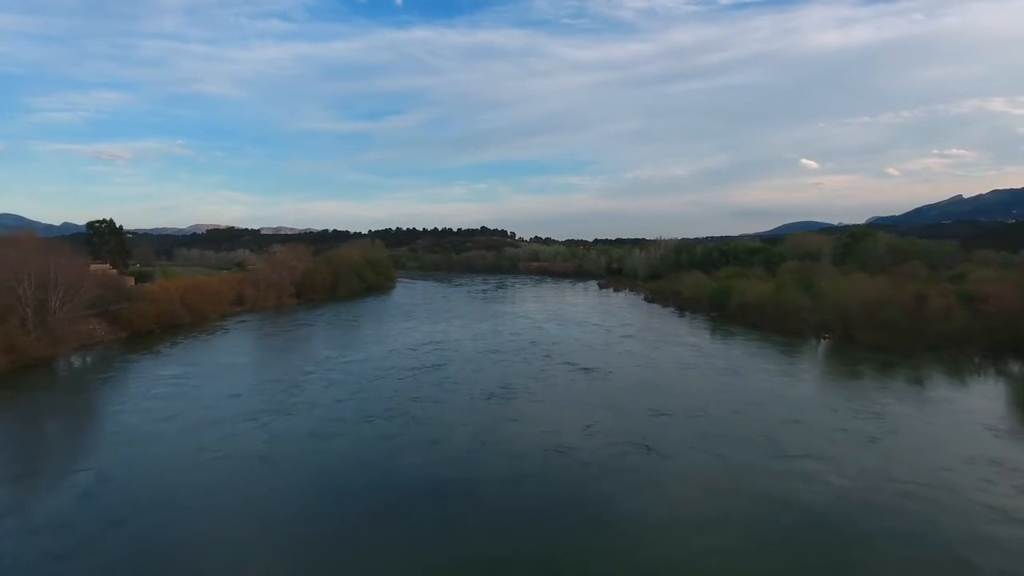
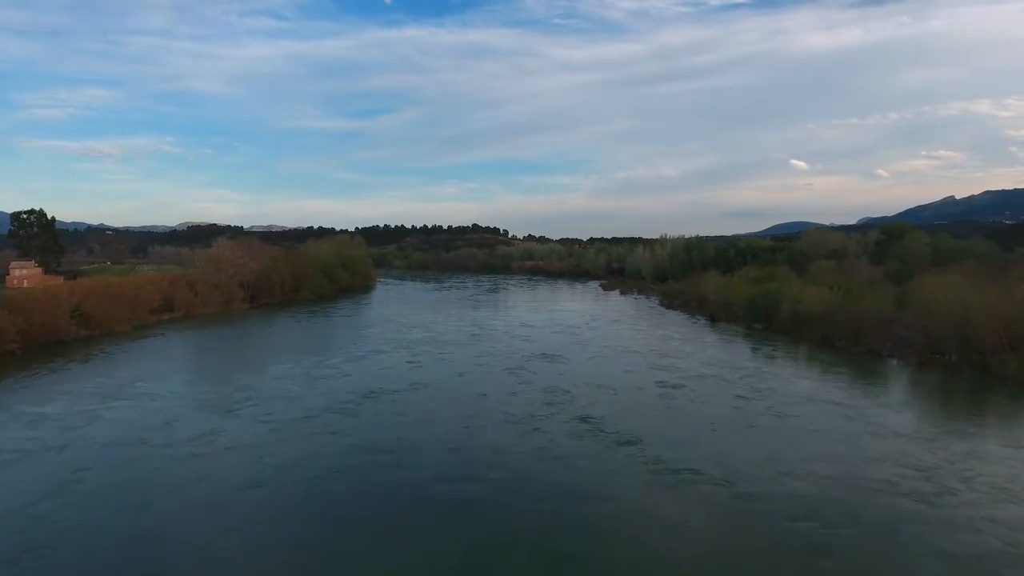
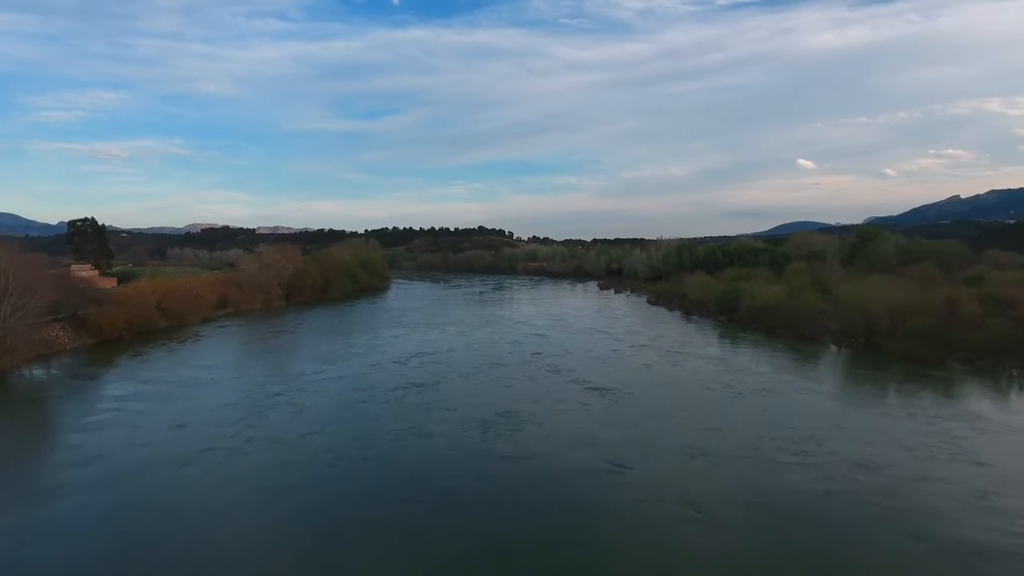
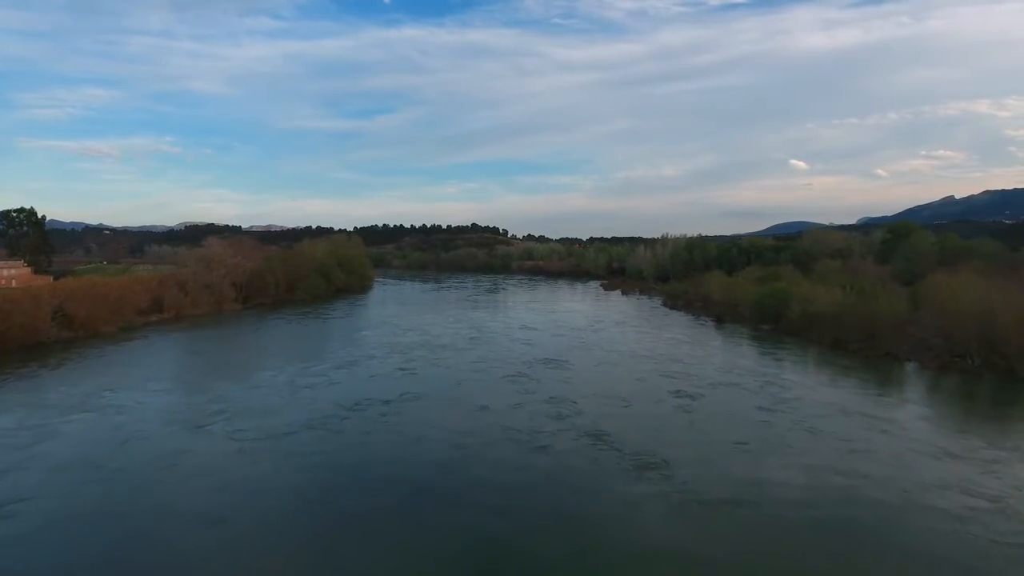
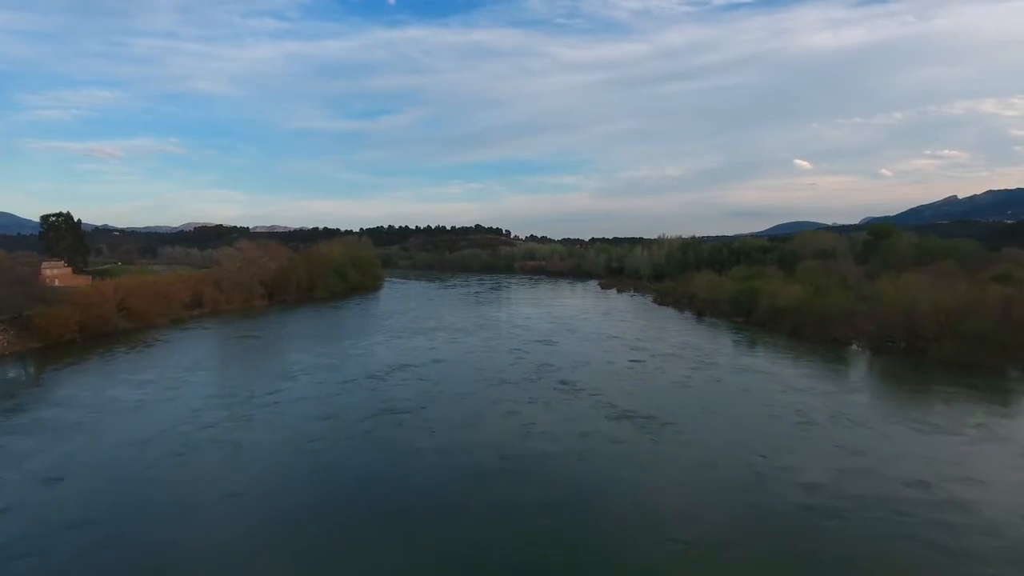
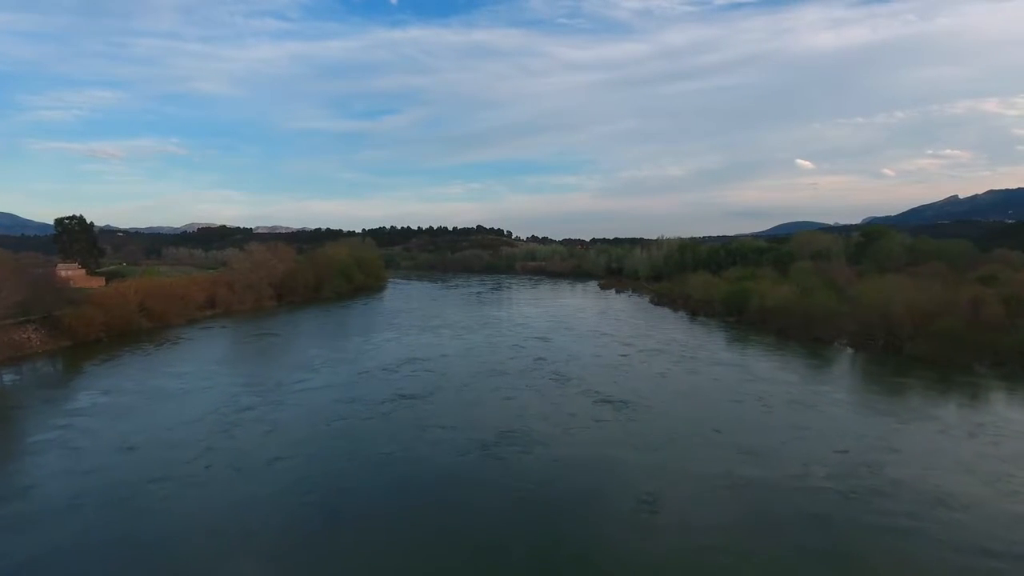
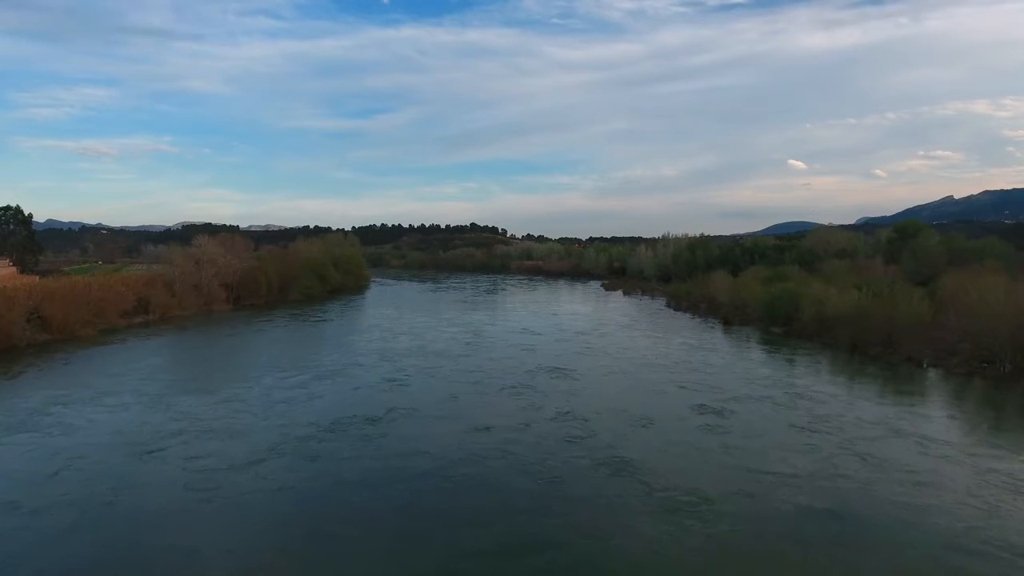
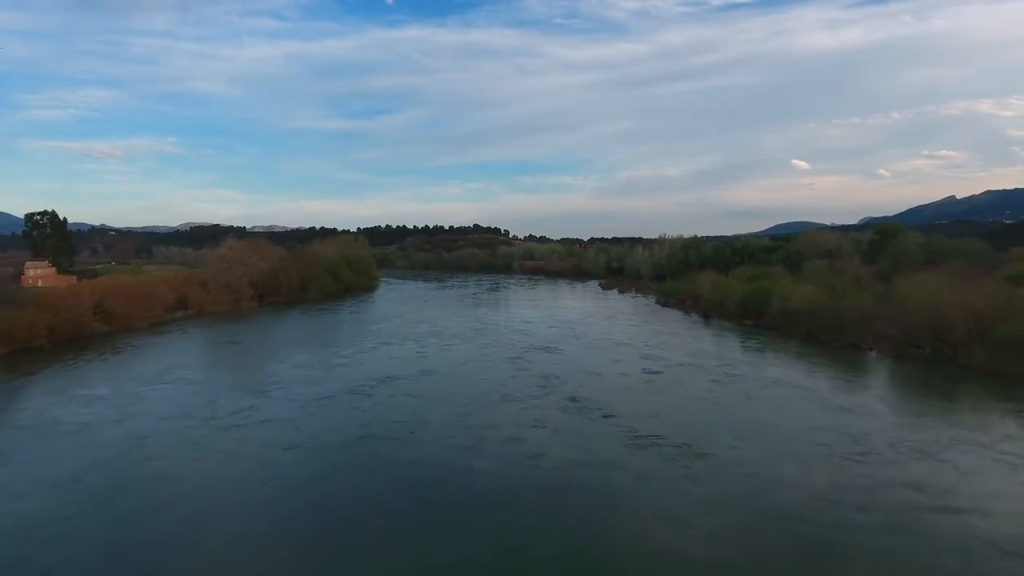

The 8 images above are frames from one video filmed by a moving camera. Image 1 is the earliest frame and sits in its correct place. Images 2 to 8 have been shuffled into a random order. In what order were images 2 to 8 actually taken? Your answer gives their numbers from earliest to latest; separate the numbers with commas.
3, 6, 5, 8, 2, 4, 7
